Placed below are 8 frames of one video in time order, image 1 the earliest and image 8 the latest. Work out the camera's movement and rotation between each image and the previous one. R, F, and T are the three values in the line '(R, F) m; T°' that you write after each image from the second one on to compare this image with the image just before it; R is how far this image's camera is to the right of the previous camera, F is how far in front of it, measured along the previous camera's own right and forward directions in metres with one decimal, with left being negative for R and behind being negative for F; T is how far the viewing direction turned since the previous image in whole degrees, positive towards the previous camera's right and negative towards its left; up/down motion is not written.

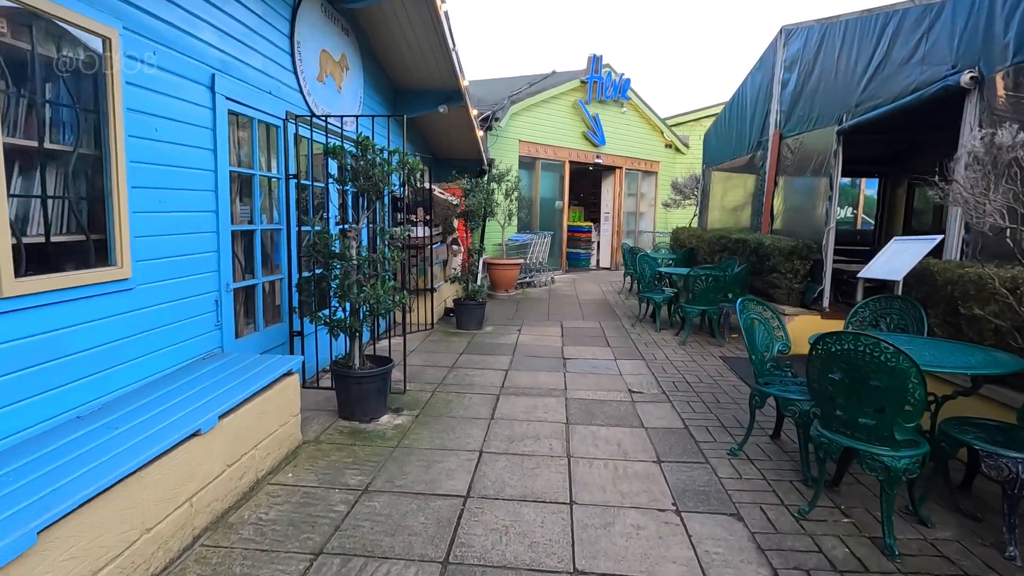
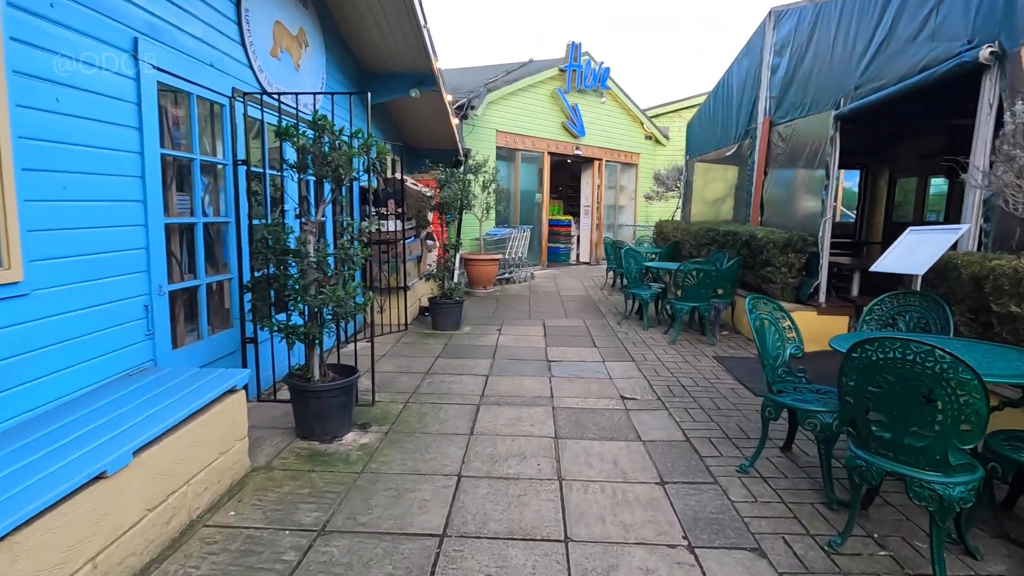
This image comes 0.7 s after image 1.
(0.0, +0.4) m; +2°
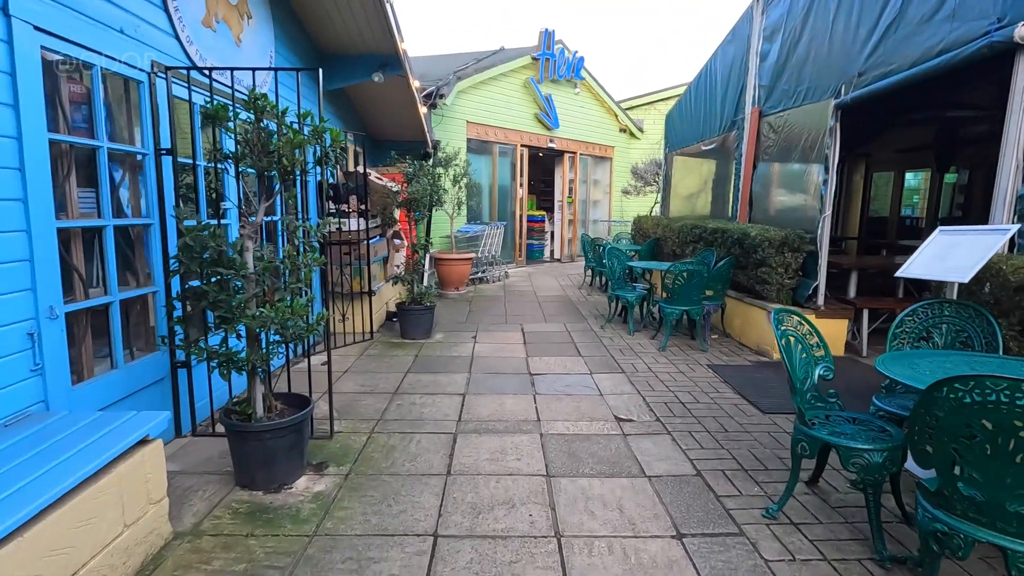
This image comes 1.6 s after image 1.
(-0.1, +0.5) m; +3°
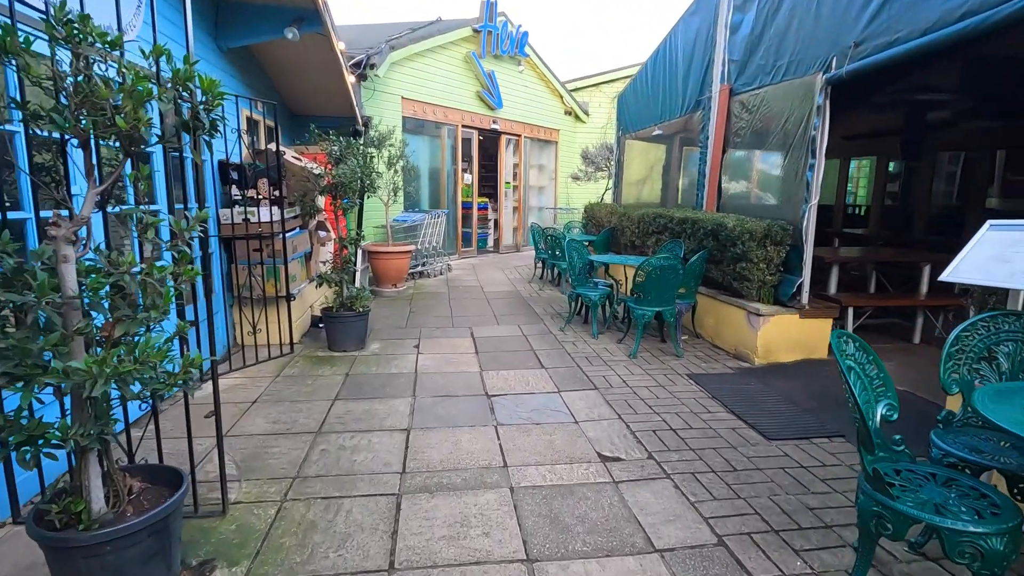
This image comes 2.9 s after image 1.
(-0.1, +0.8) m; +7°
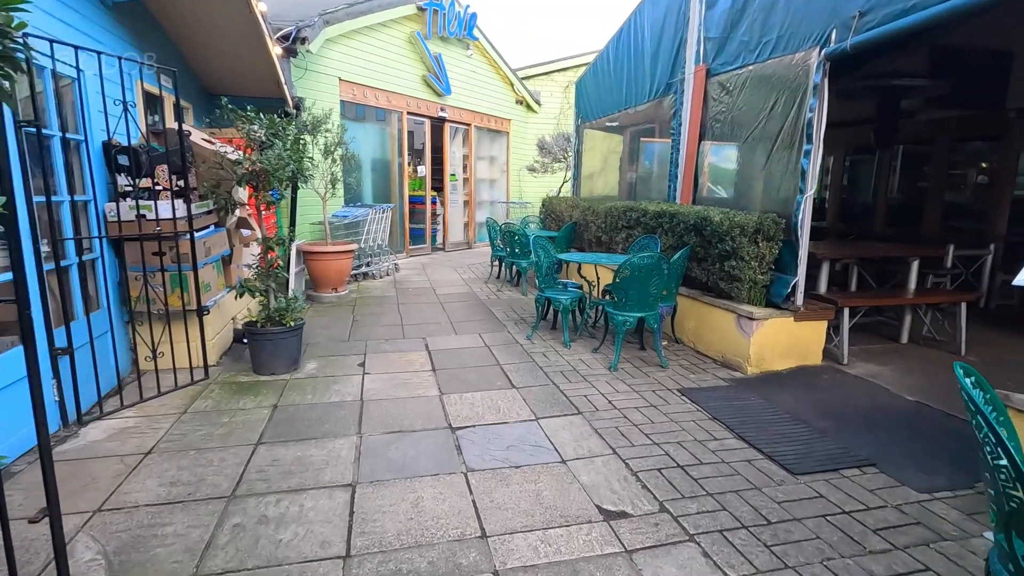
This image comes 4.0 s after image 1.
(-0.1, +0.6) m; +6°
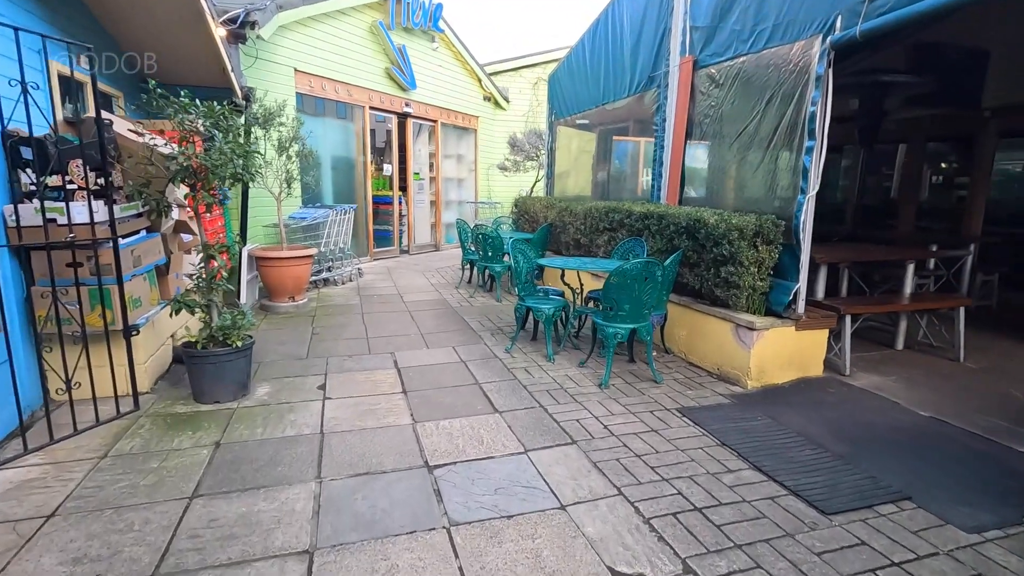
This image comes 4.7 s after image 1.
(-0.1, +0.4) m; +4°
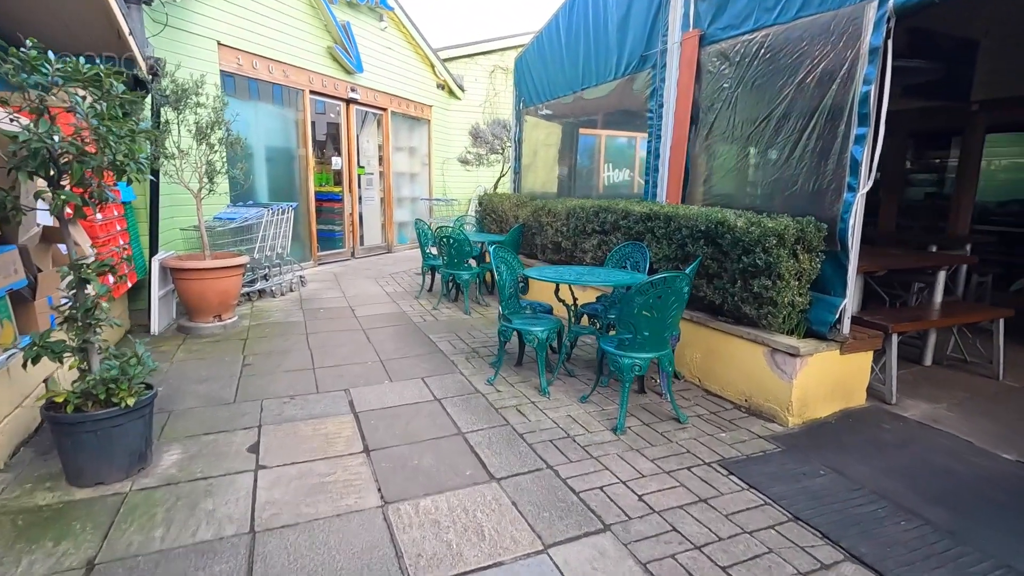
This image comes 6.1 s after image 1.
(-0.2, +0.8) m; +6°
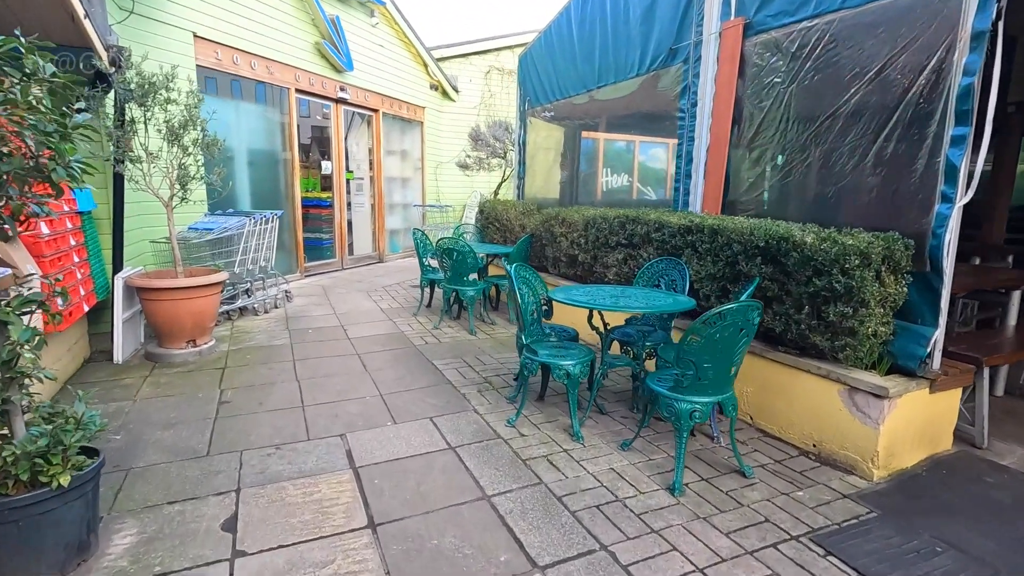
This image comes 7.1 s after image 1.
(-0.2, +0.5) m; +1°
